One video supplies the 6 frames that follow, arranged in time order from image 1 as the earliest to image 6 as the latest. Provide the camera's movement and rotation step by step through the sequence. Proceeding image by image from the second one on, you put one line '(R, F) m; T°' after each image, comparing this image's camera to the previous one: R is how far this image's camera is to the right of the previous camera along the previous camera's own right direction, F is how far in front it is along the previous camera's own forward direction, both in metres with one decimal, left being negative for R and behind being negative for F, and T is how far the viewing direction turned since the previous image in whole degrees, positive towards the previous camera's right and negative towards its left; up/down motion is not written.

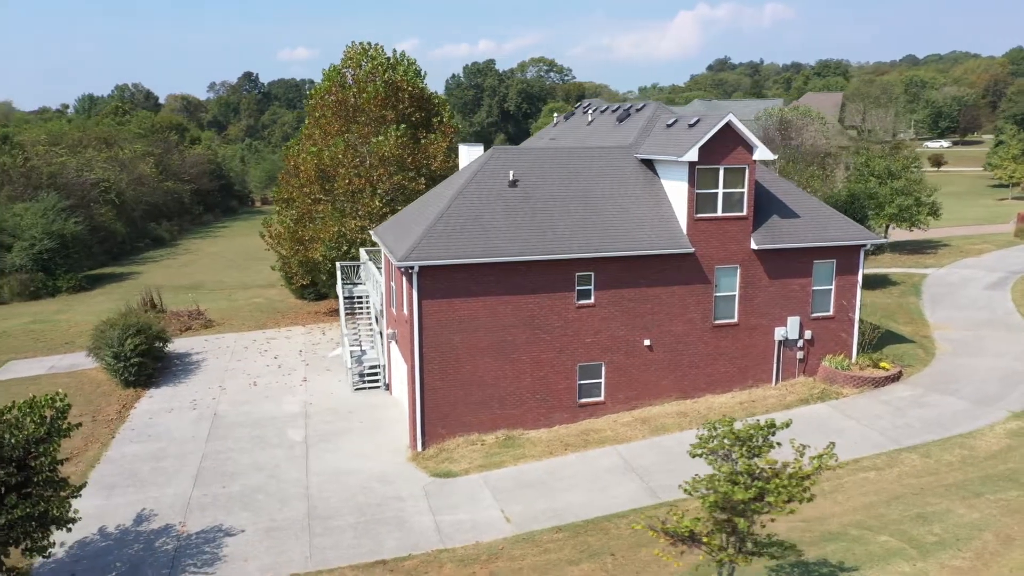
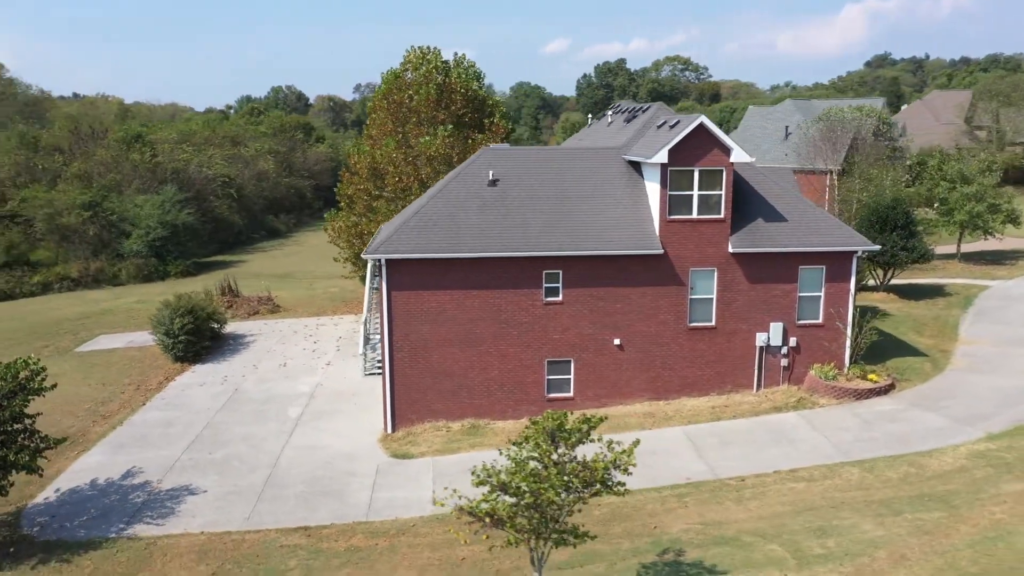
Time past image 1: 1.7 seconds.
(+3.9, -0.3) m; -10°
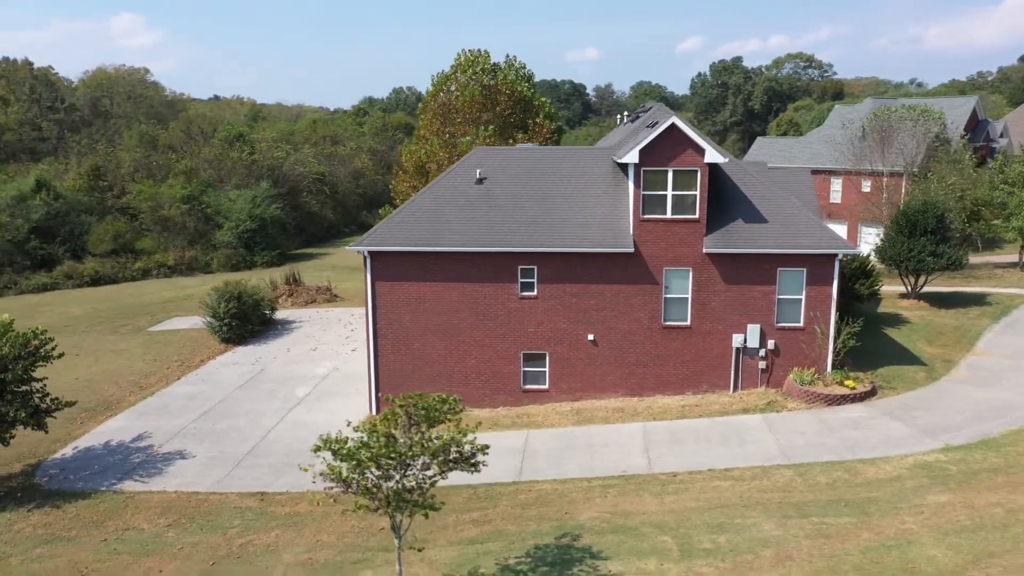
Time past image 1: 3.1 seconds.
(+3.5, -0.5) m; -9°
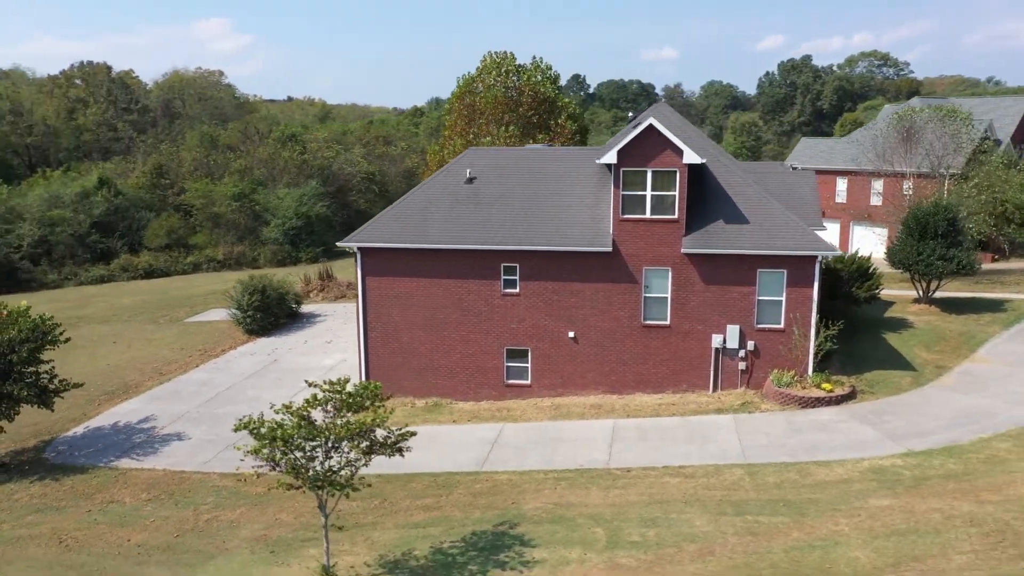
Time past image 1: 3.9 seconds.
(+2.1, -0.4) m; -5°
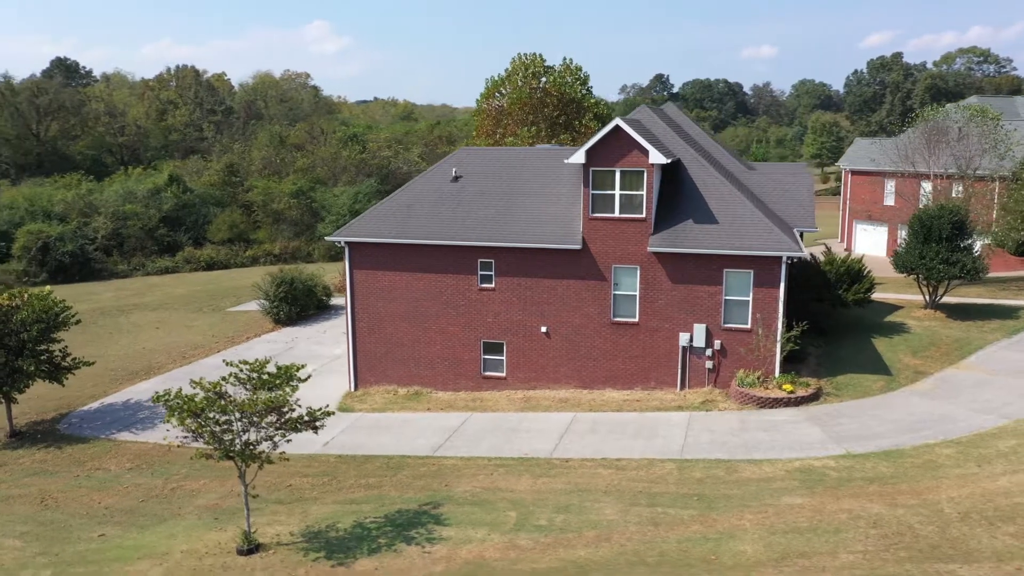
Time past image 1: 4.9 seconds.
(+2.8, -0.5) m; -6°
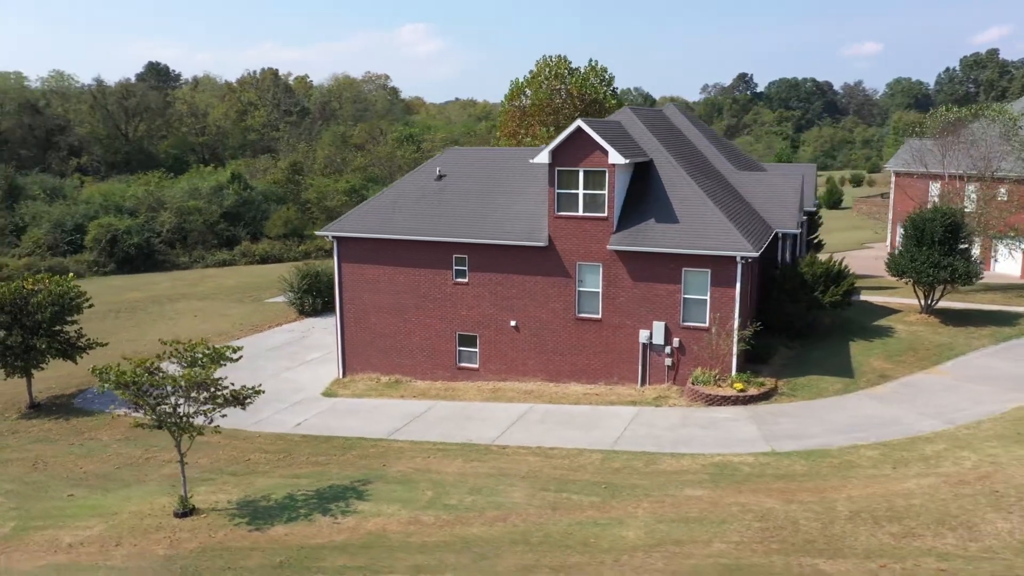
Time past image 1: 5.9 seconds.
(+3.0, -0.6) m; -6°
